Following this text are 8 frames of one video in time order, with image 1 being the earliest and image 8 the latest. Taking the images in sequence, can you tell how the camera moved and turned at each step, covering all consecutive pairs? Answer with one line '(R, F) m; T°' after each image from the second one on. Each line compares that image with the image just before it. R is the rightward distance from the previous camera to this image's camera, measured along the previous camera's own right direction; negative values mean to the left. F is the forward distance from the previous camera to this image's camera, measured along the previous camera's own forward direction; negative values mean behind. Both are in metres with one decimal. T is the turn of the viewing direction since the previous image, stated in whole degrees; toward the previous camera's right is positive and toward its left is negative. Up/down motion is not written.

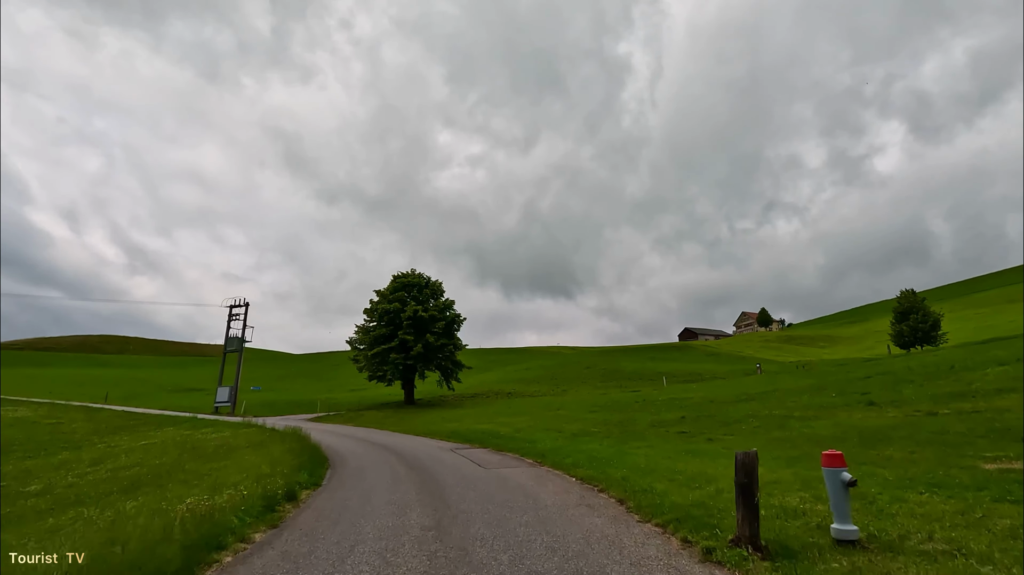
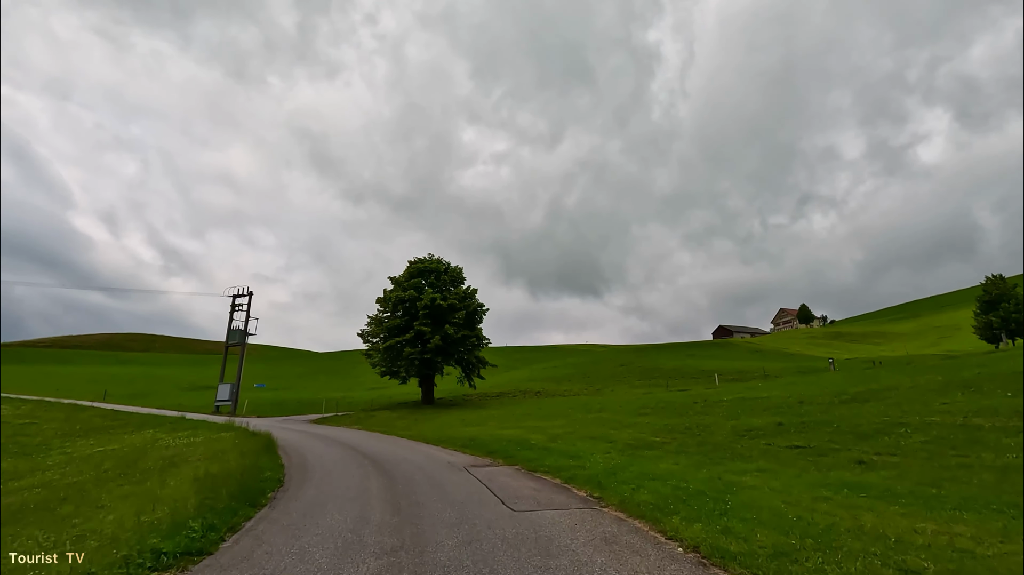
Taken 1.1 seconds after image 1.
(-0.4, +8.1) m; -3°
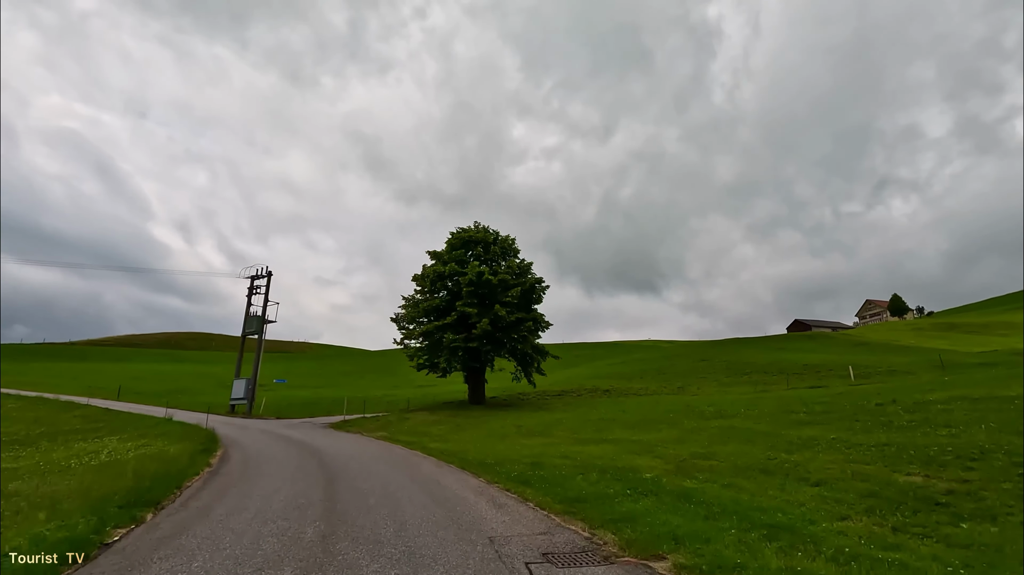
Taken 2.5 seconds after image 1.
(-1.2, +12.6) m; -6°
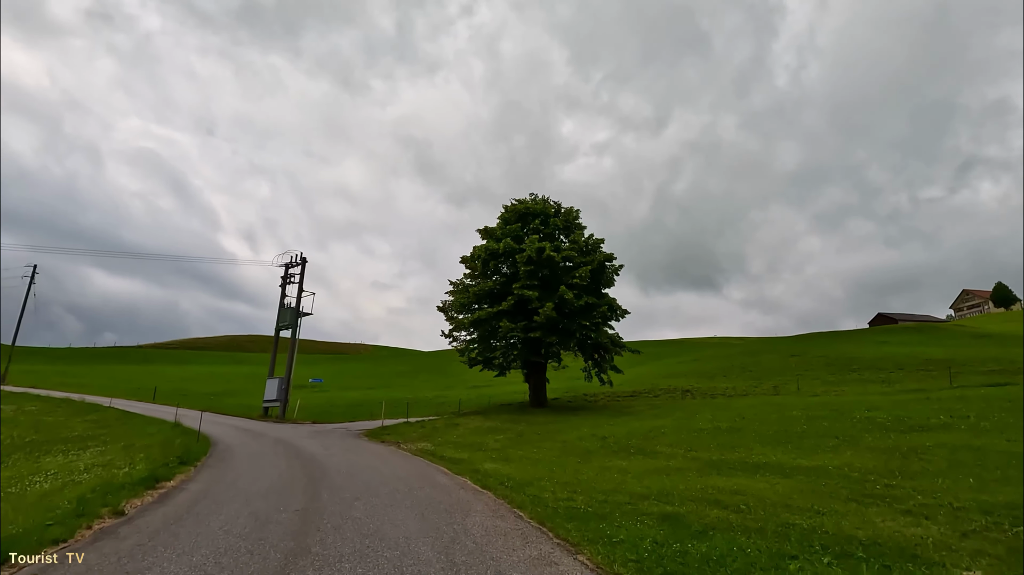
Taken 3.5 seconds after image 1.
(-1.2, +8.3) m; -6°
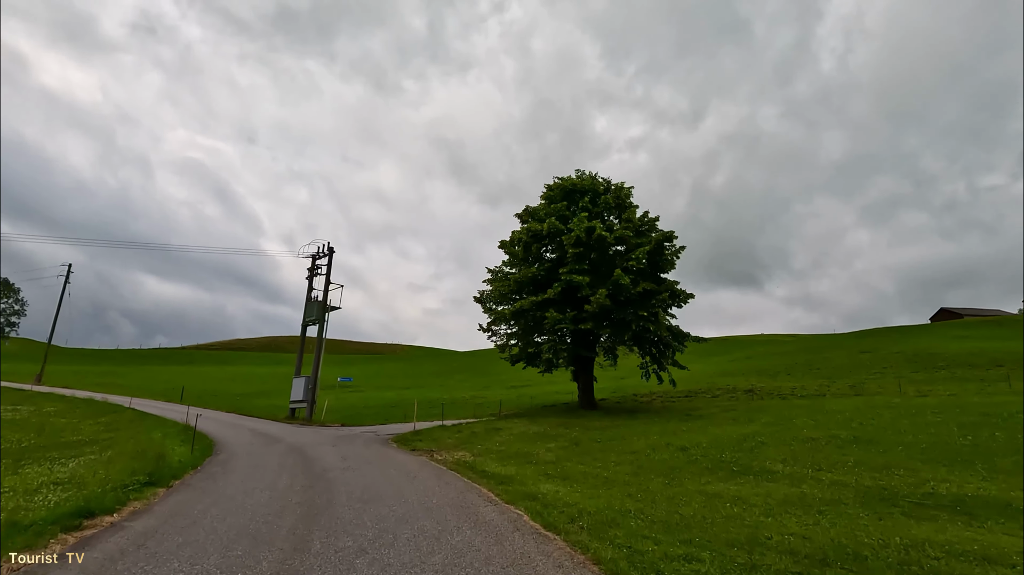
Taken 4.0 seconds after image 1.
(-0.8, +4.7) m; -4°
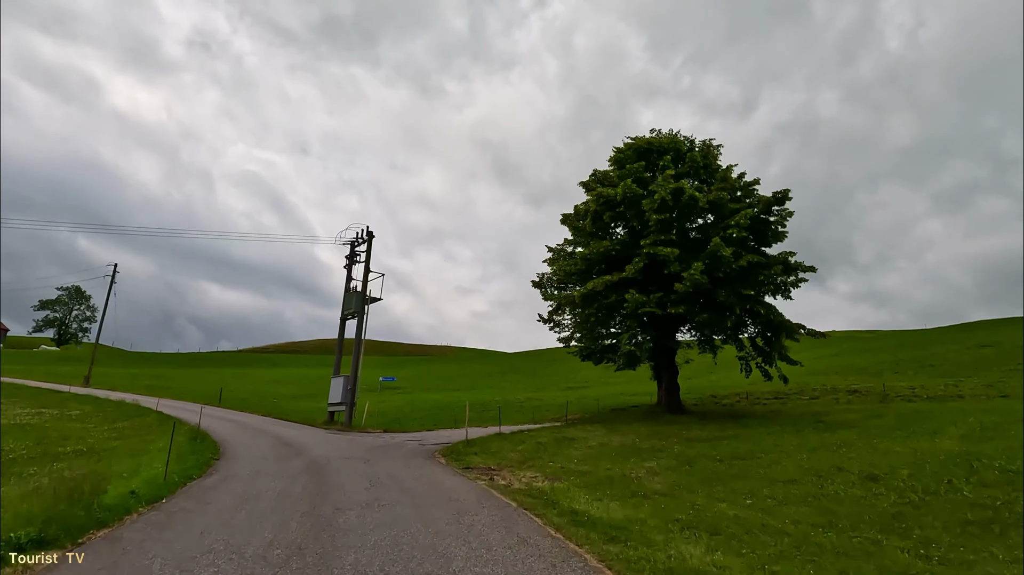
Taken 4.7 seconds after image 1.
(-1.2, +6.2) m; -5°
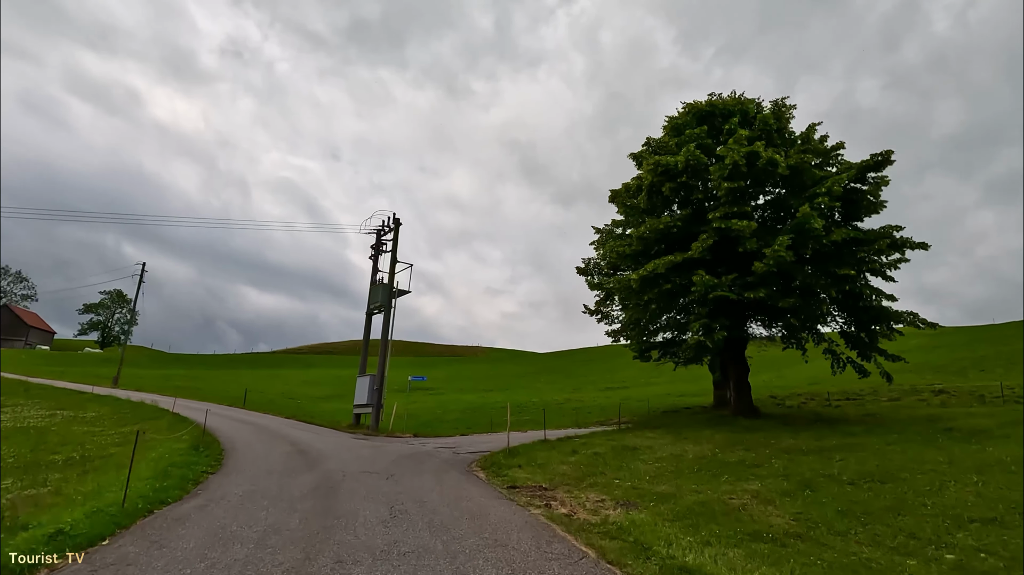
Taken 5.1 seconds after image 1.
(-0.7, +3.8) m; -3°
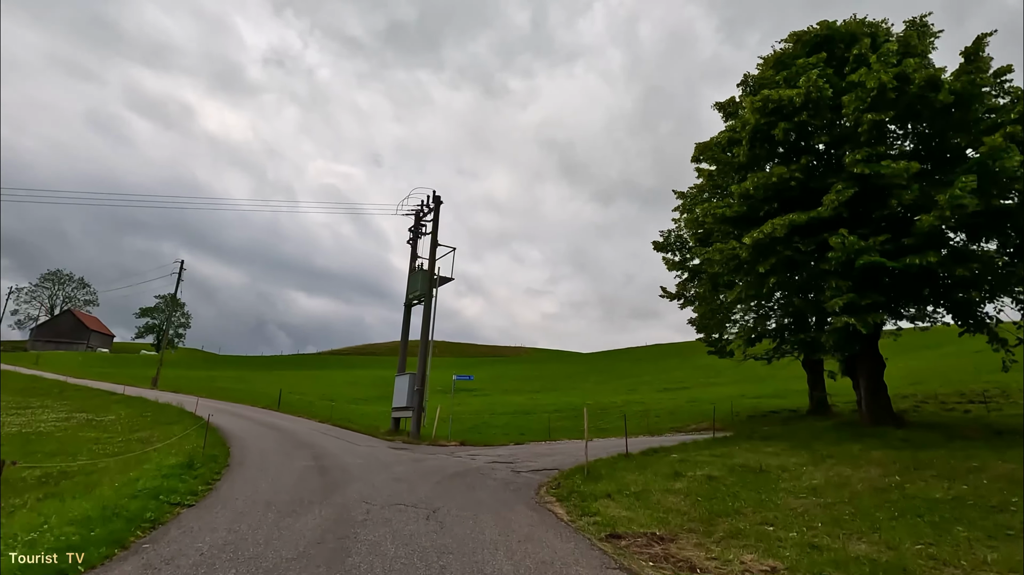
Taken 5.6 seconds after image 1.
(-1.1, +5.2) m; -4°
